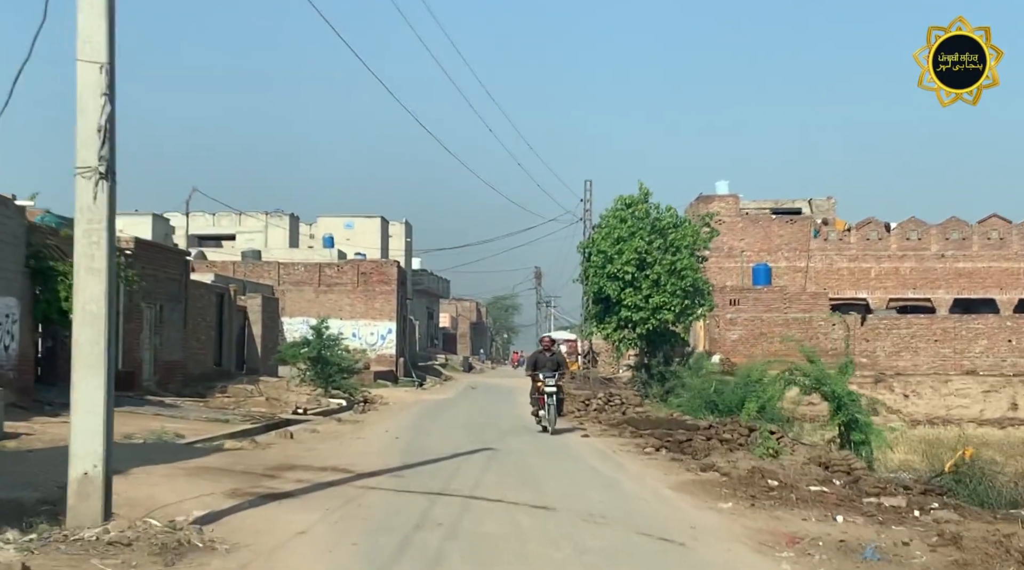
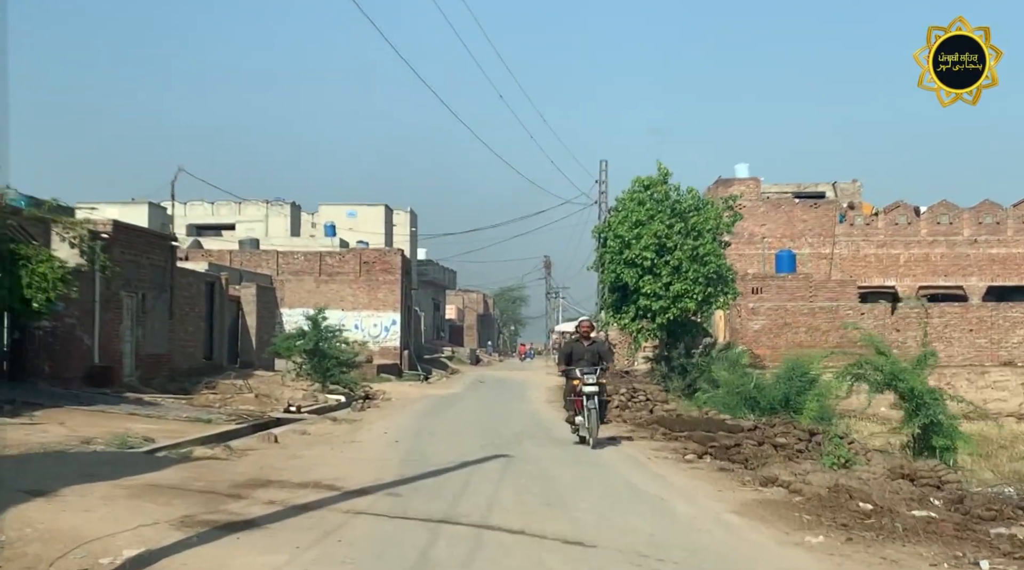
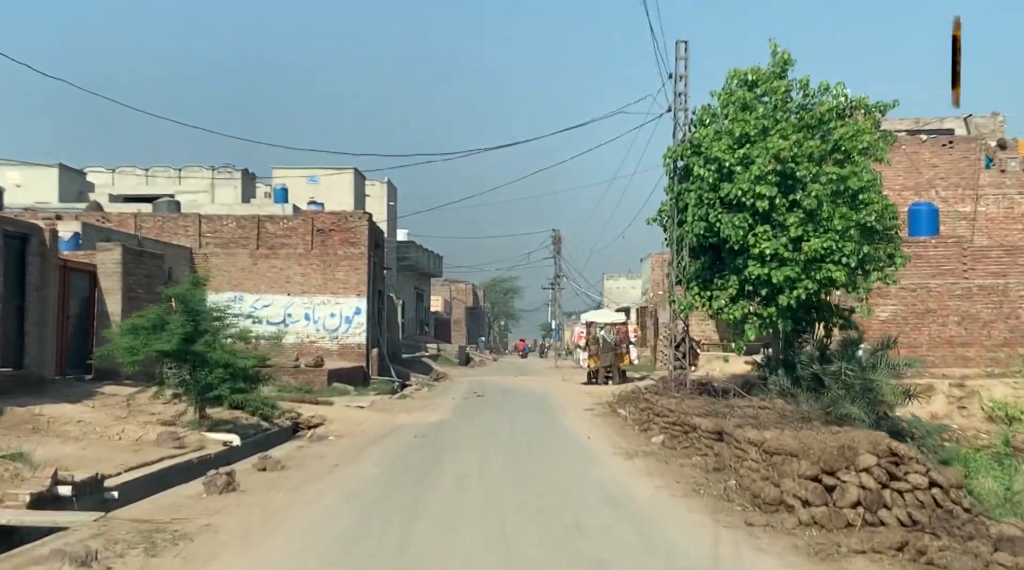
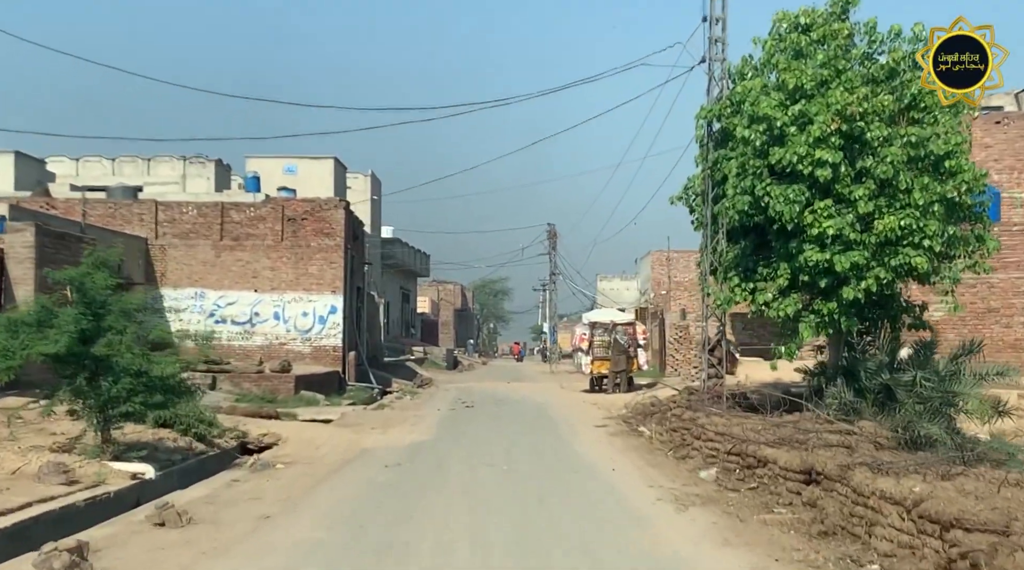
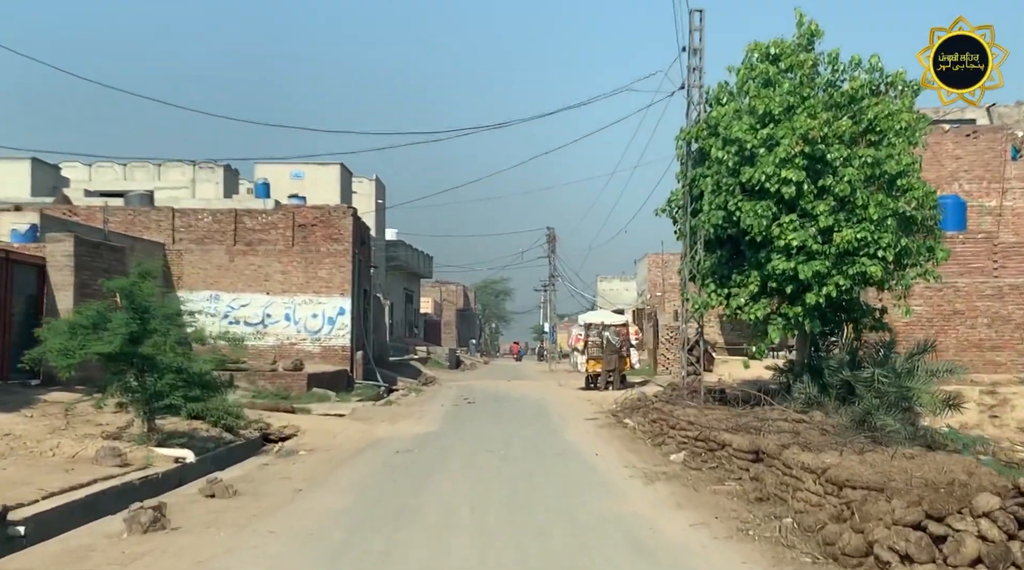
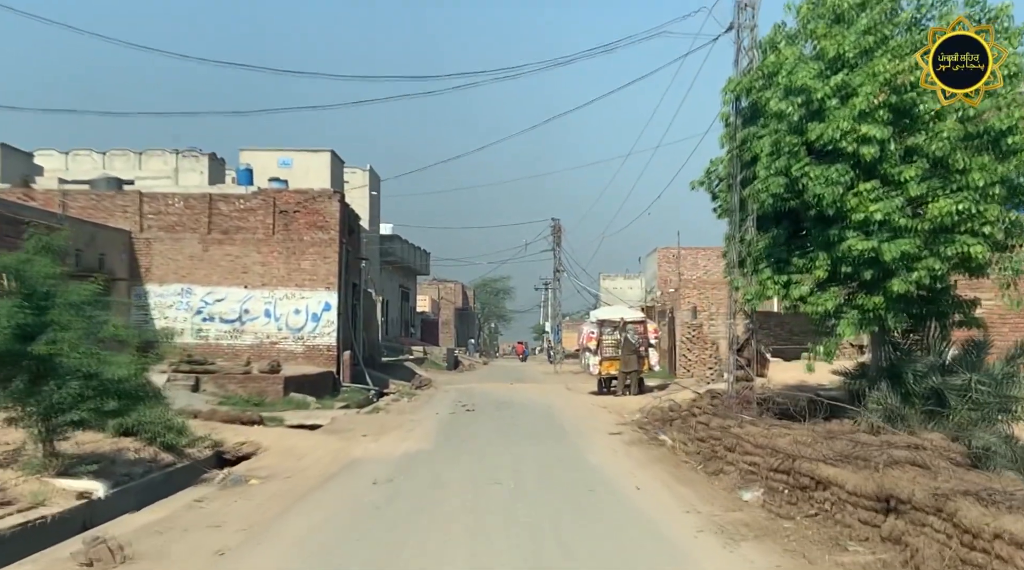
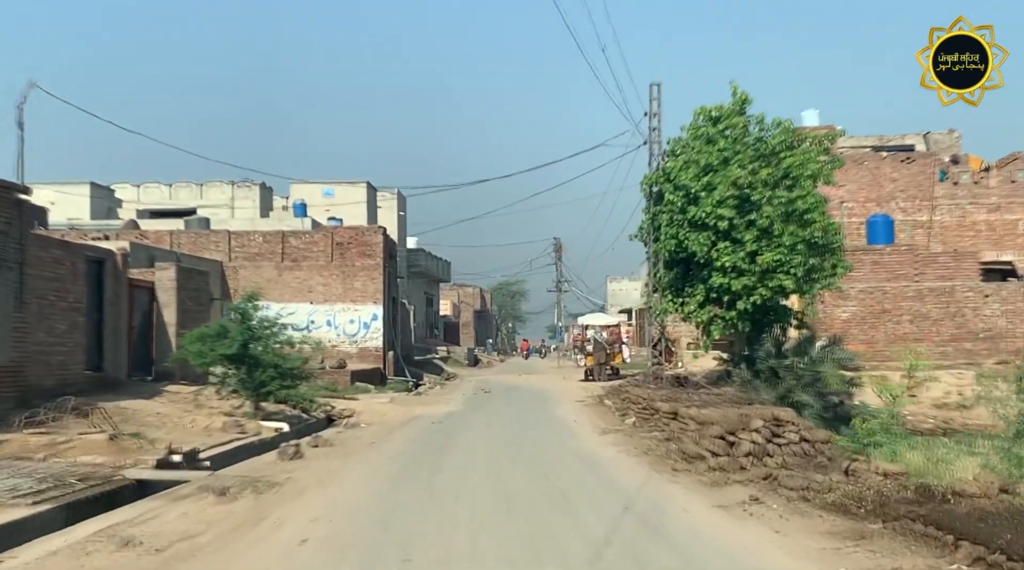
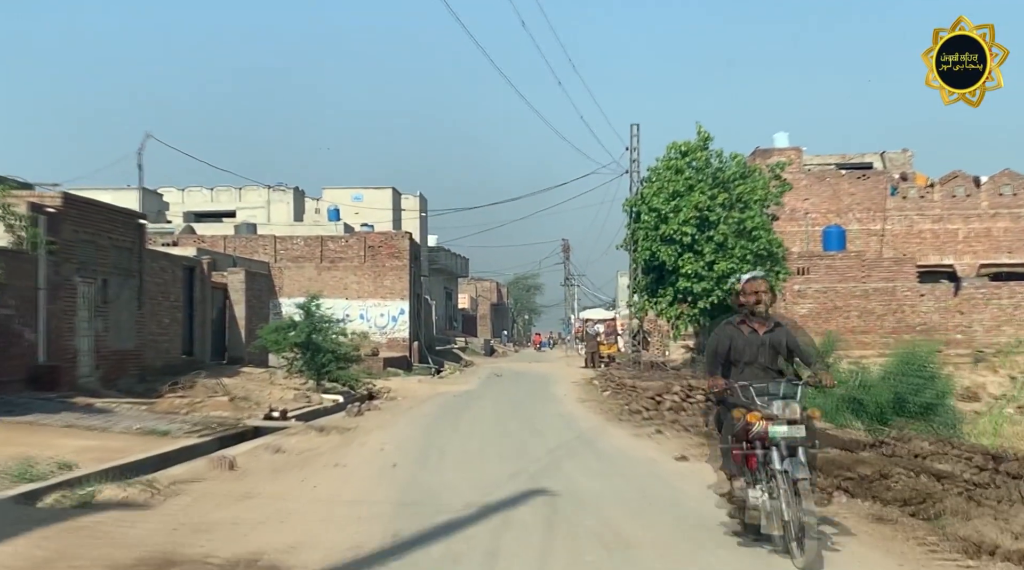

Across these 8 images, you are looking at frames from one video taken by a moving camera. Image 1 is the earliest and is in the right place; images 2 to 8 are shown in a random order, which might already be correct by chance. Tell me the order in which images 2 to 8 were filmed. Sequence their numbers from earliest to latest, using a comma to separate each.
2, 8, 7, 3, 5, 4, 6
